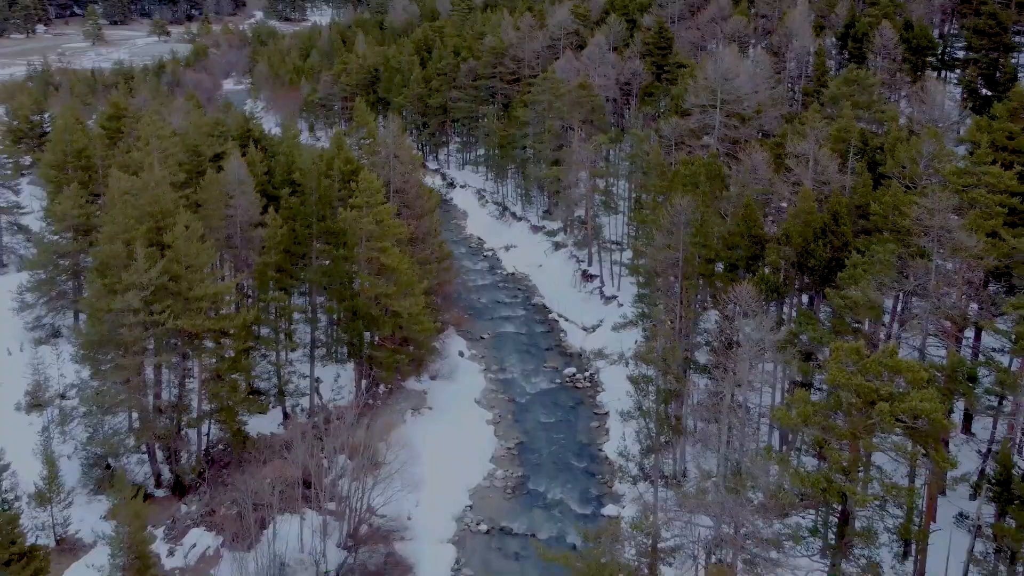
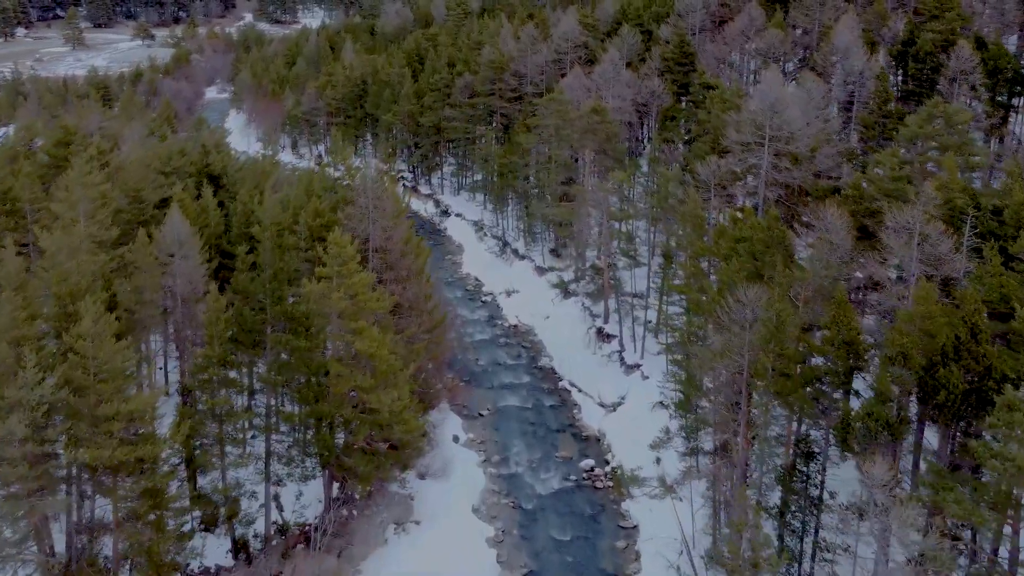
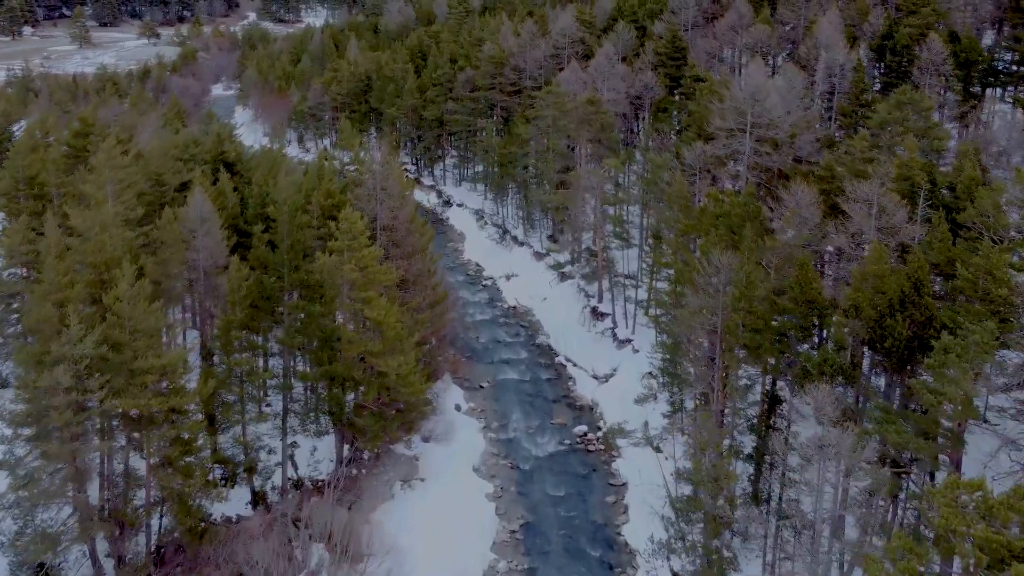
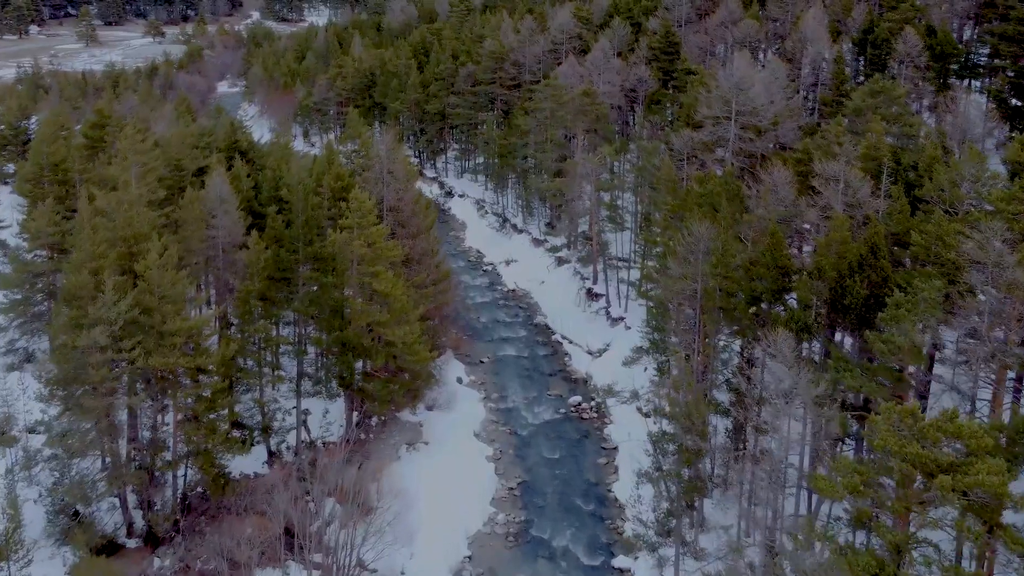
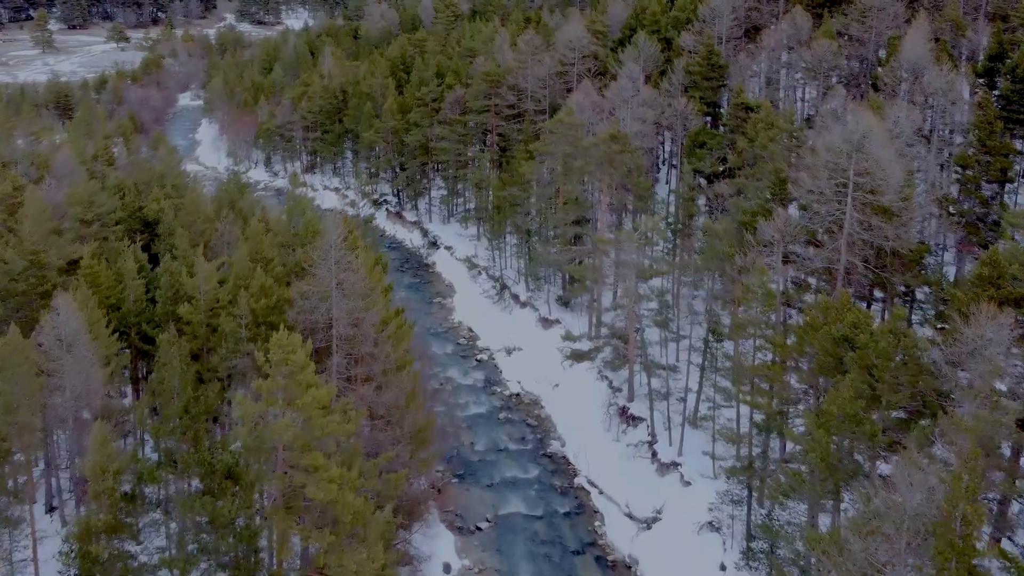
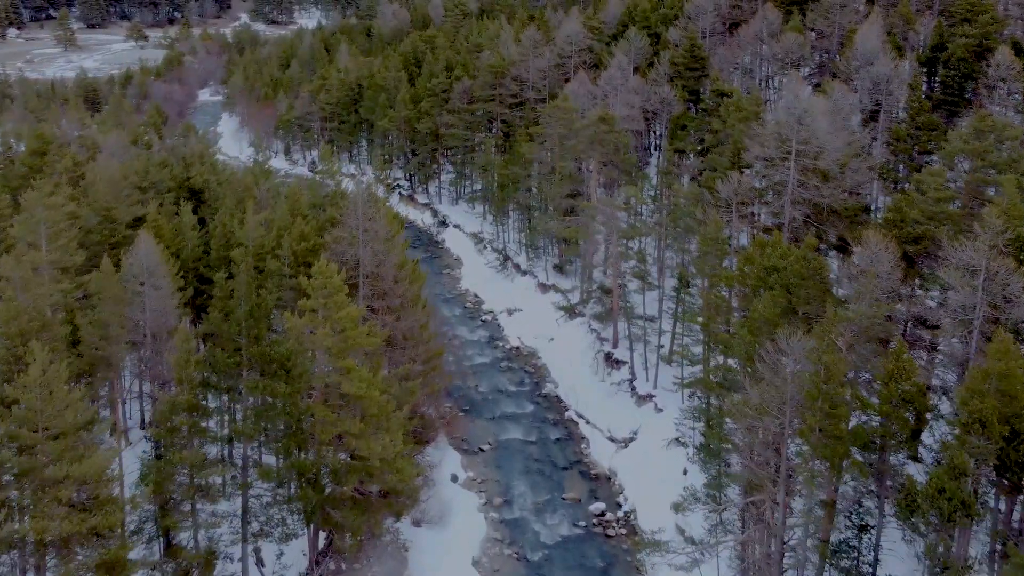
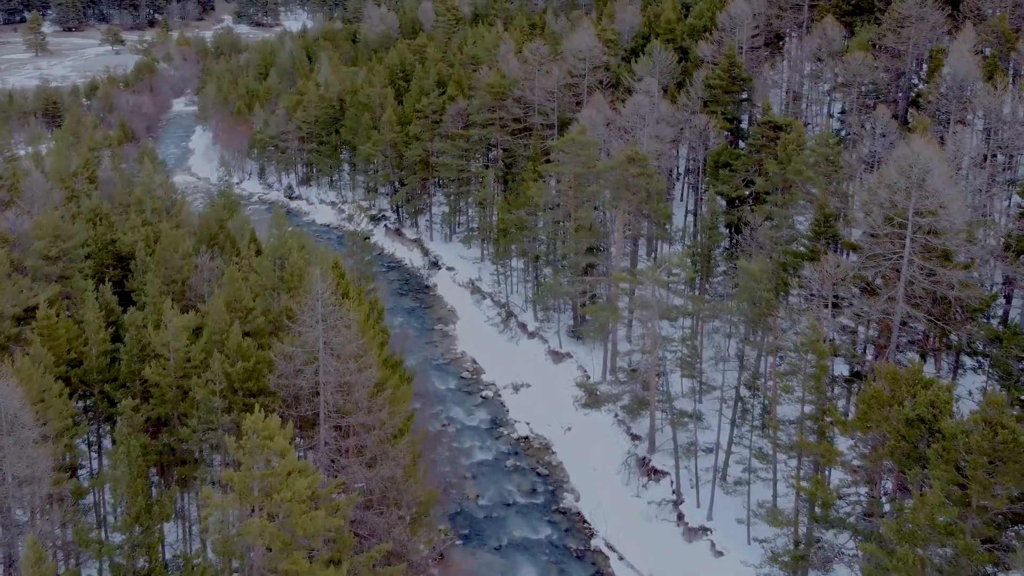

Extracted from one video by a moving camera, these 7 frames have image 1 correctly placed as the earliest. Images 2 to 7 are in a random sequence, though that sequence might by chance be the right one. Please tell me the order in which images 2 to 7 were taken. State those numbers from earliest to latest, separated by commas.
4, 3, 2, 6, 5, 7
